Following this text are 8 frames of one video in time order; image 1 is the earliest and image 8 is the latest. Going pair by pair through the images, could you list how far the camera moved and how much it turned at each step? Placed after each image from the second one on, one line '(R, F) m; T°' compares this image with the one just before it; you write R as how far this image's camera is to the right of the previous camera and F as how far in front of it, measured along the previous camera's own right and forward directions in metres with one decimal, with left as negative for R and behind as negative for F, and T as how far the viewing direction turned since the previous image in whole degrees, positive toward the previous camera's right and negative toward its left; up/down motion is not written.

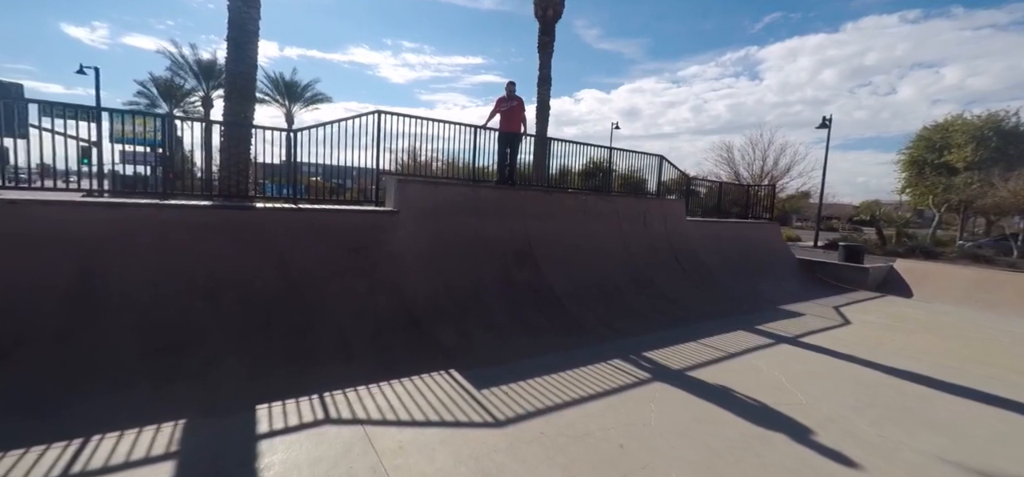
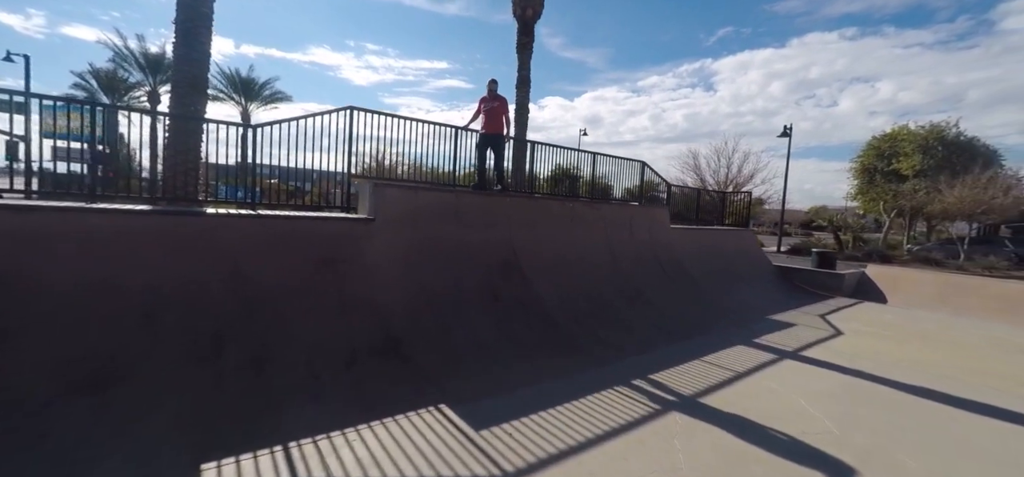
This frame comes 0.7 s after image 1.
(-0.3, +0.6) m; +5°
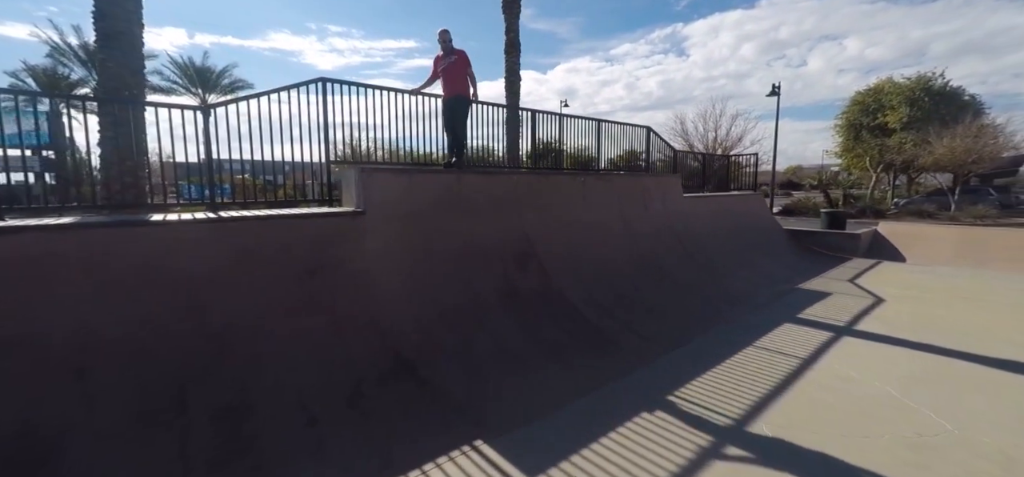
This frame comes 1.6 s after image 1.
(-0.4, +0.8) m; +2°
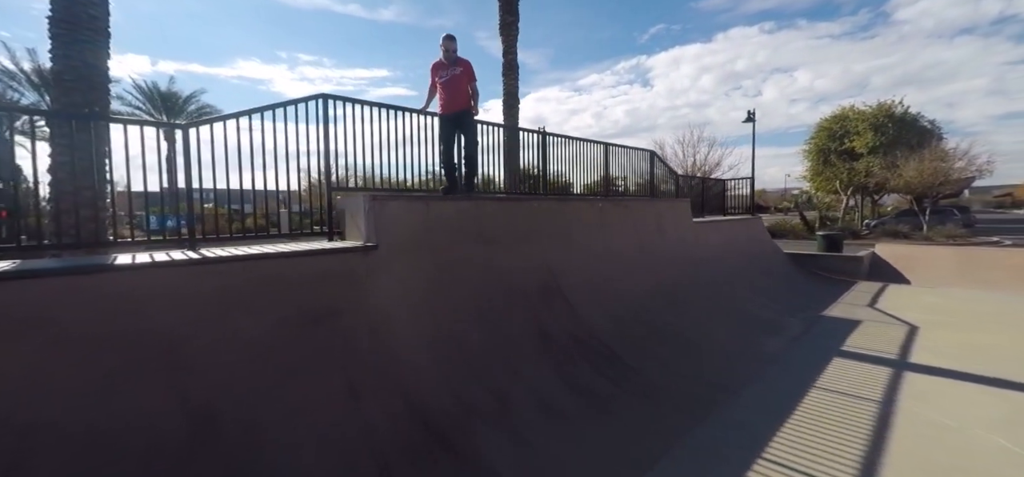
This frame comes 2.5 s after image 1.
(-0.6, +0.6) m; +4°
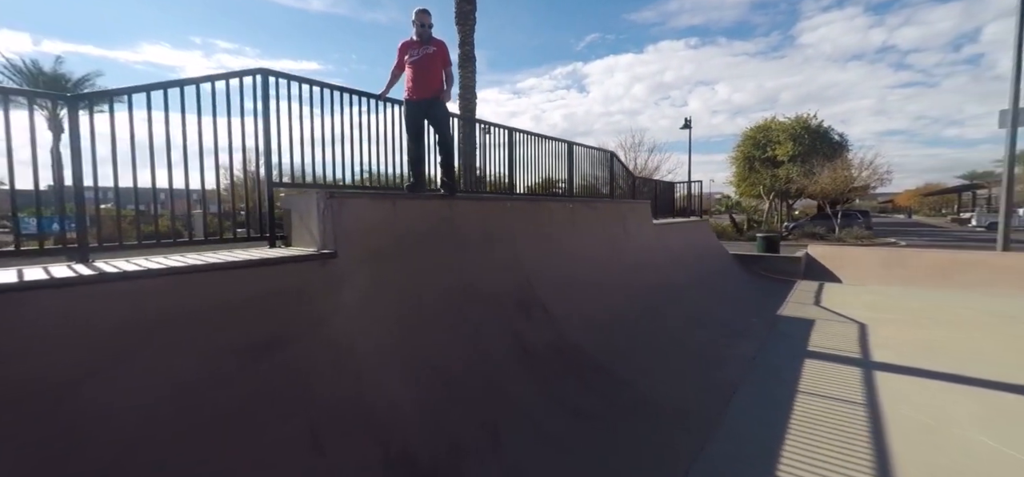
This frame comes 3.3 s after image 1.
(-0.4, +0.5) m; +8°
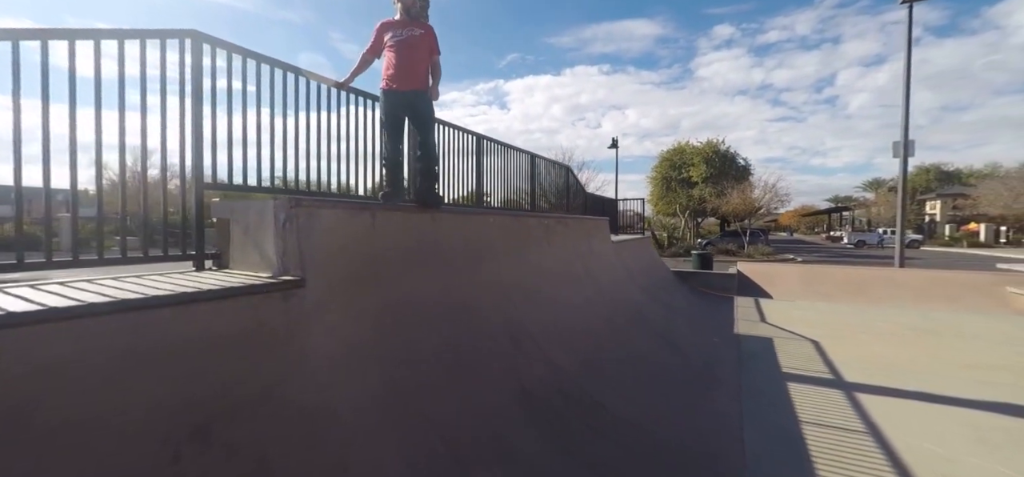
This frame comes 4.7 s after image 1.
(-0.6, +0.7) m; +10°
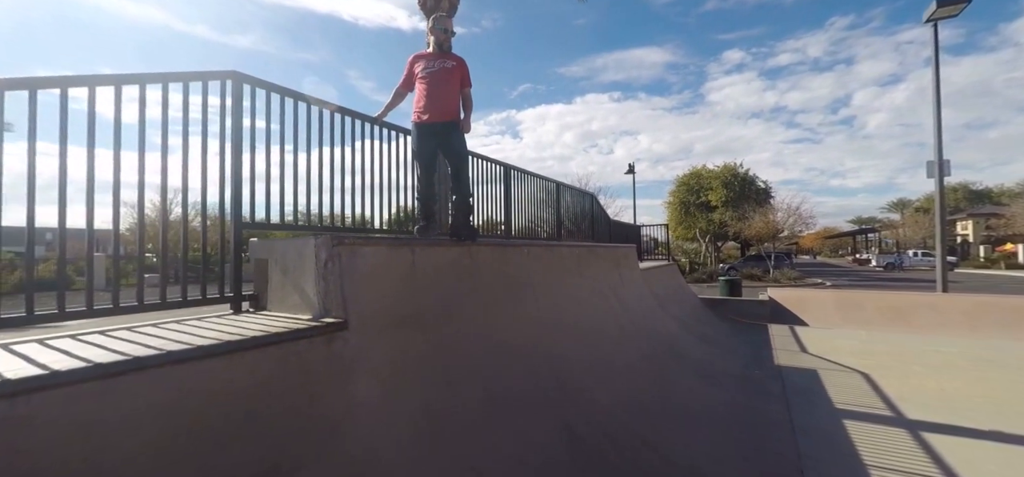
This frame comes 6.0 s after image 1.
(-0.2, +0.1) m; -2°
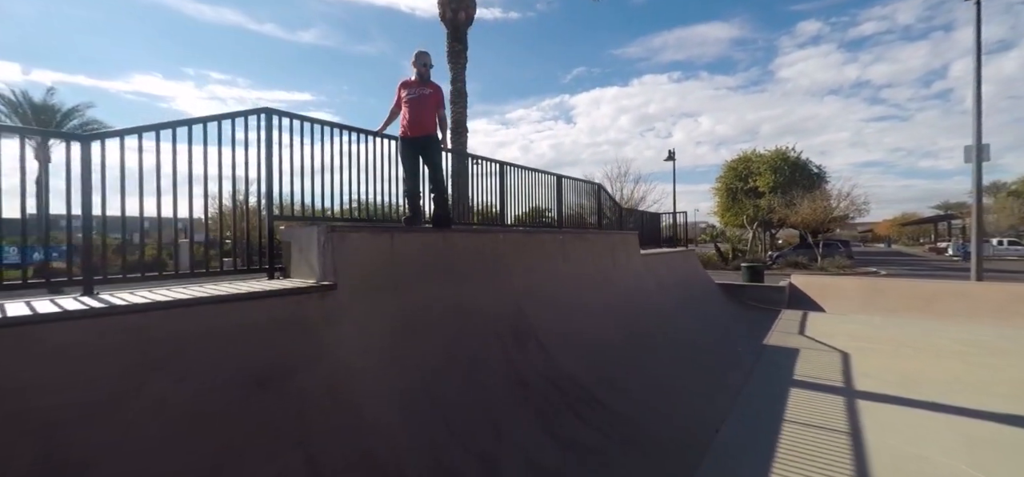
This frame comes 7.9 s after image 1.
(+0.9, -0.9) m; -7°
